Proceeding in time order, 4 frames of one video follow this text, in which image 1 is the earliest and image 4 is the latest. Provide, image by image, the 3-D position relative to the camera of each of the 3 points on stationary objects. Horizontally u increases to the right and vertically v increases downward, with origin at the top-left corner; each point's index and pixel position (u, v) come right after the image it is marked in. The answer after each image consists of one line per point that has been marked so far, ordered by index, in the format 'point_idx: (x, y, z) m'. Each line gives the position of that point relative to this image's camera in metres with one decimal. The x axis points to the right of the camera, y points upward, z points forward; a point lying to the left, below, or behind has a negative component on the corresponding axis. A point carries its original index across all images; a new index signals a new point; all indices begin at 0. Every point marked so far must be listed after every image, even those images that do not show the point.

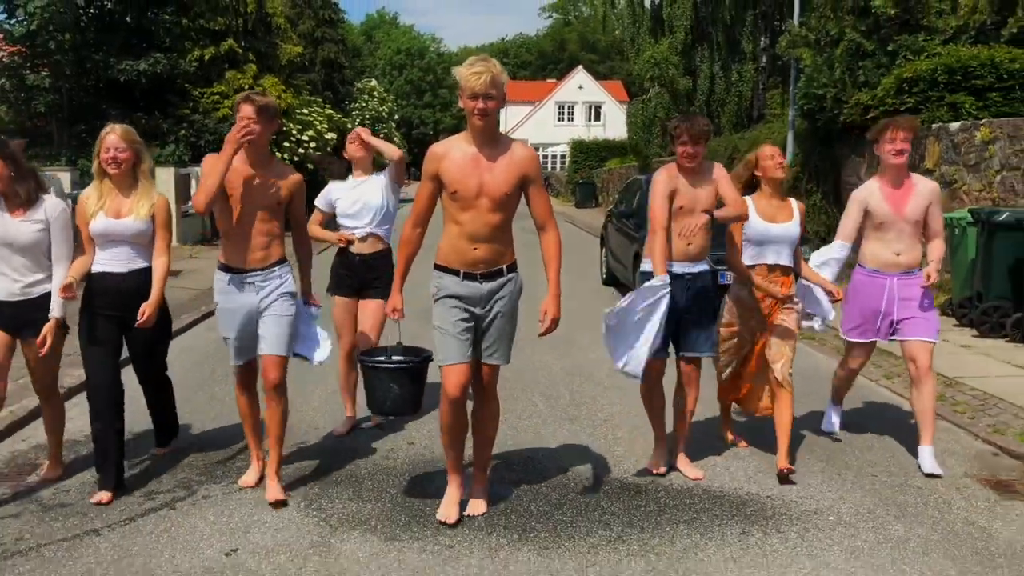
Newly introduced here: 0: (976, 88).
0: (+5.2, +2.2, +10.2) m
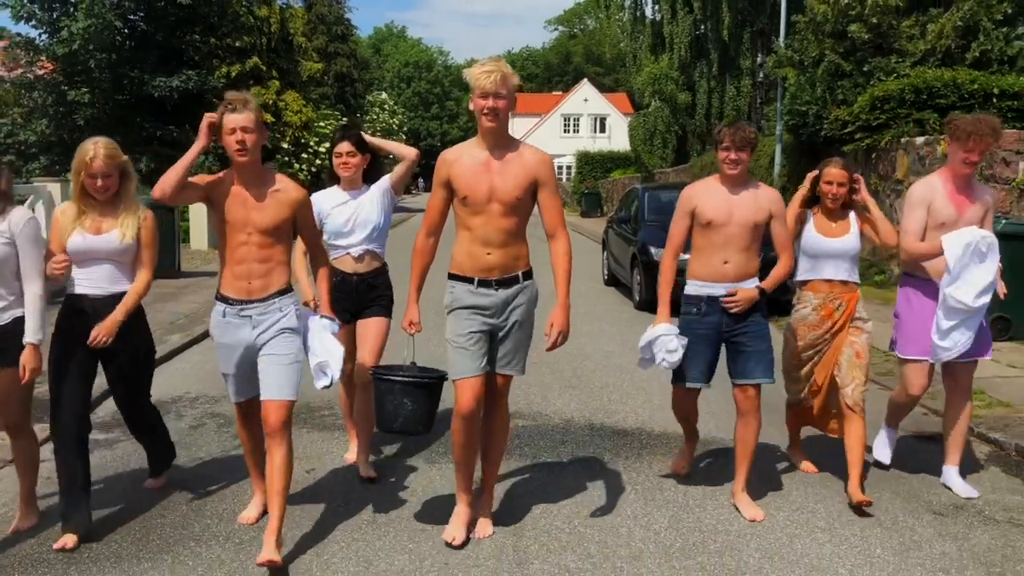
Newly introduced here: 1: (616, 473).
0: (+5.3, +2.2, +11.2) m
1: (+0.5, -0.9, +4.7) m
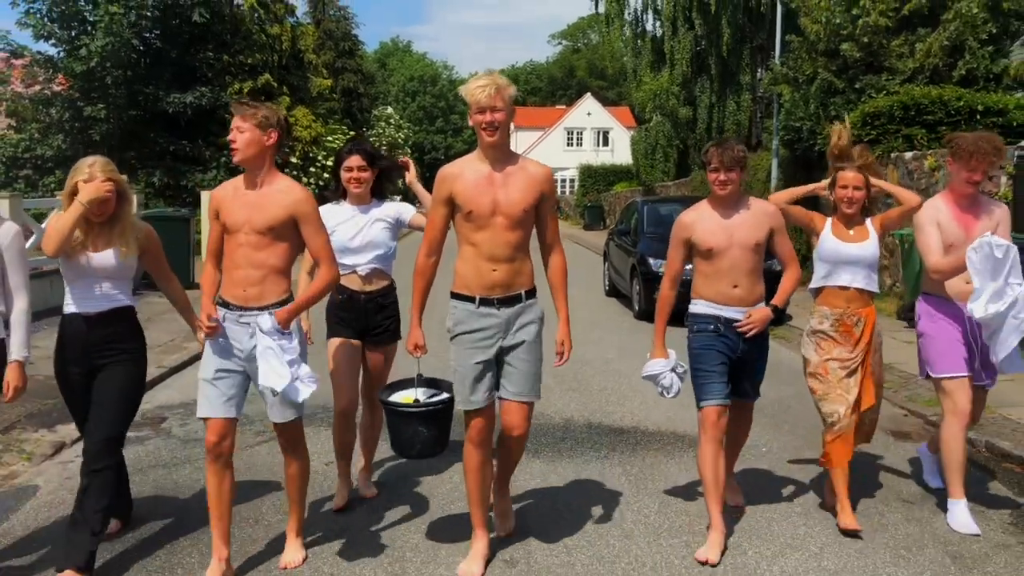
0: (+5.3, +2.1, +11.6) m
1: (+0.5, -1.0, +5.0) m
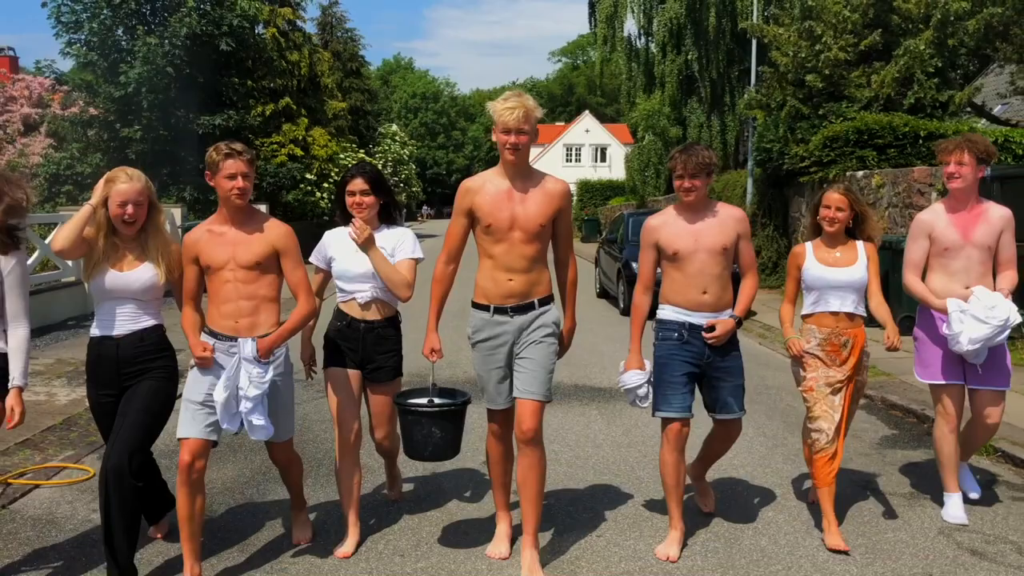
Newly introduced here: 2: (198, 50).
0: (+5.3, +2.1, +13.3) m
1: (+0.6, -0.9, +6.6) m
2: (-6.8, +5.2, +19.9) m
